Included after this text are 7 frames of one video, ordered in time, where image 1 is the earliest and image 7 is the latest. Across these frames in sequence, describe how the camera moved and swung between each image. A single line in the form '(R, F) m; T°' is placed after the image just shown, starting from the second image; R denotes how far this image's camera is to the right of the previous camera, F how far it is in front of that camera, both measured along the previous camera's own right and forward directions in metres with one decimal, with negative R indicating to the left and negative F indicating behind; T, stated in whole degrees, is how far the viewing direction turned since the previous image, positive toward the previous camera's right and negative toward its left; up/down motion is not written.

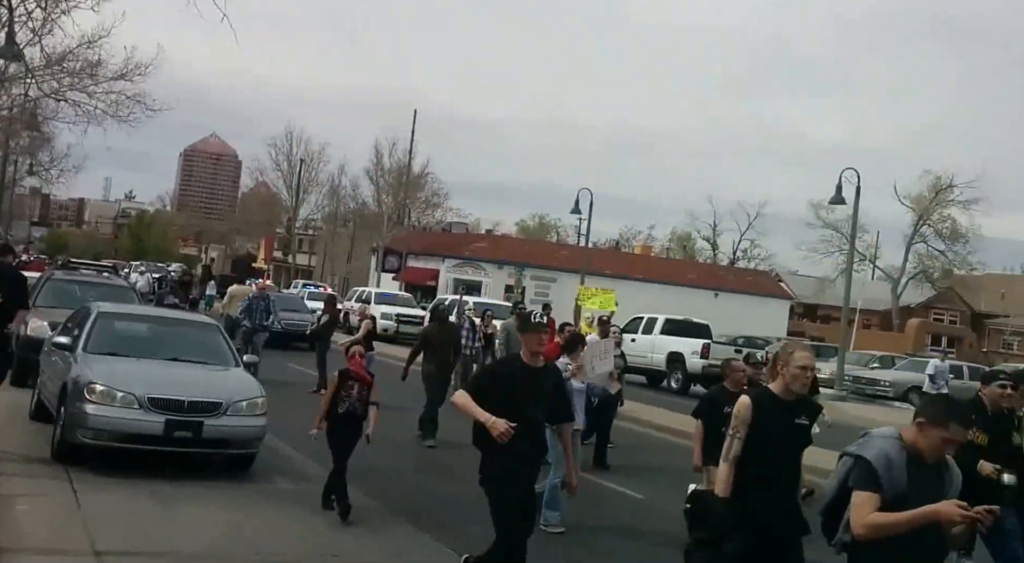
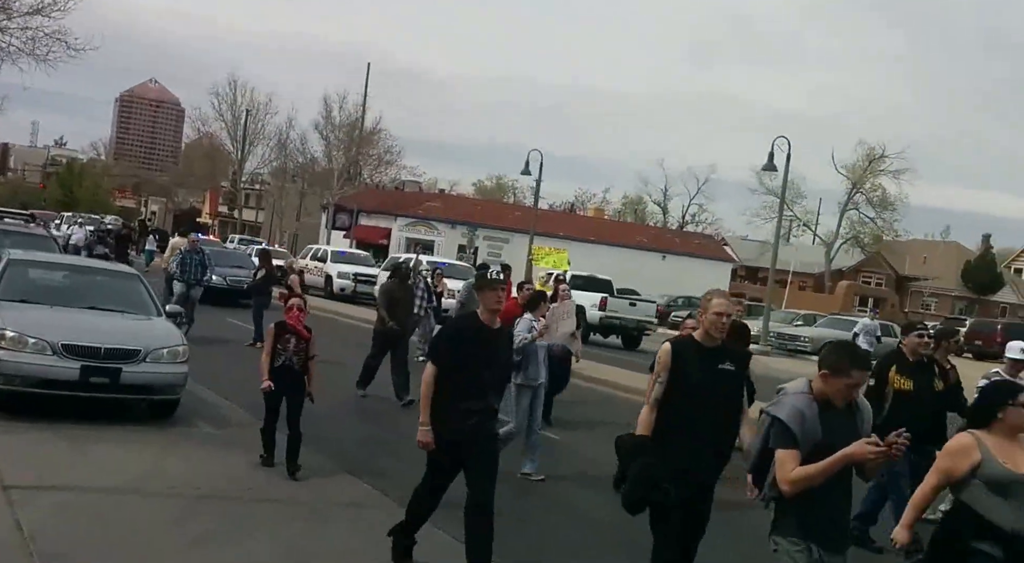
(+0.4, +0.3) m; +2°
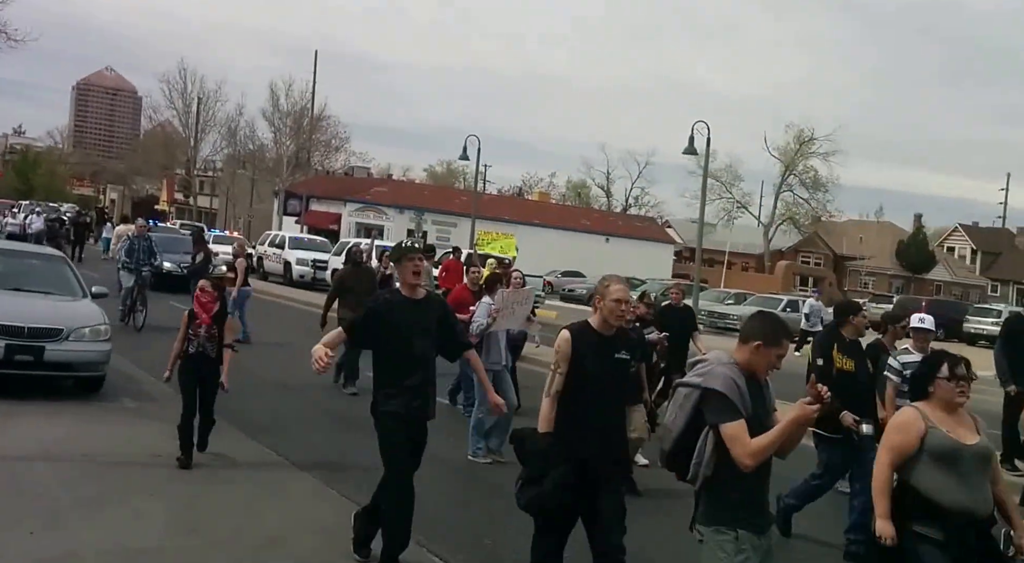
(+0.5, -0.7) m; +2°
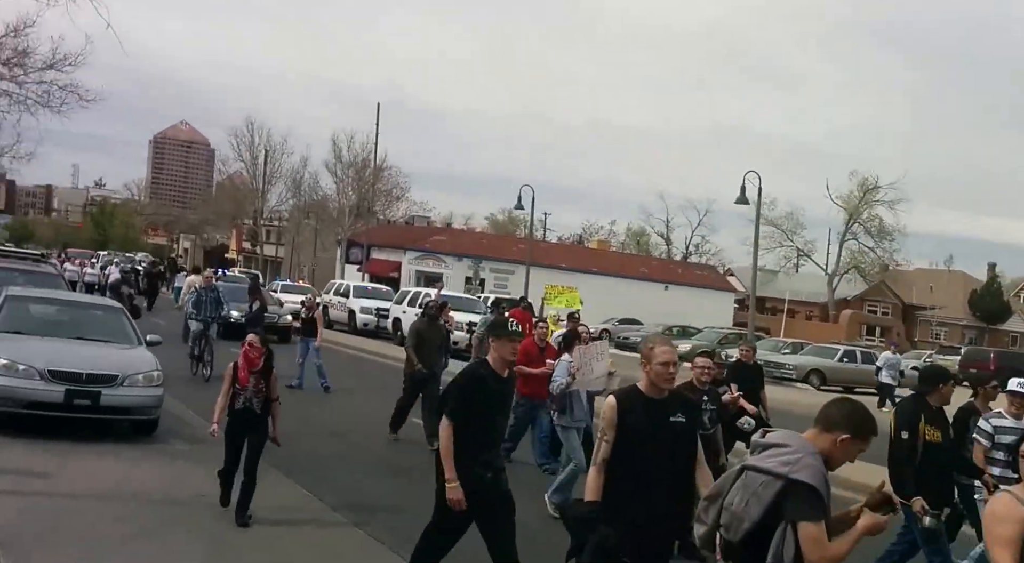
(+0.3, 0.0) m; -4°
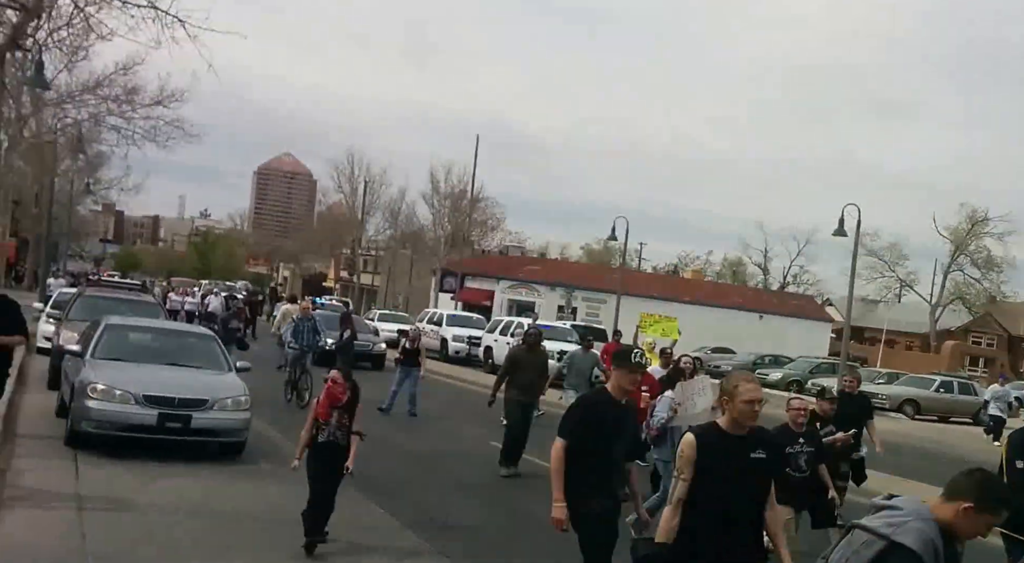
(+0.2, 0.0) m; -5°
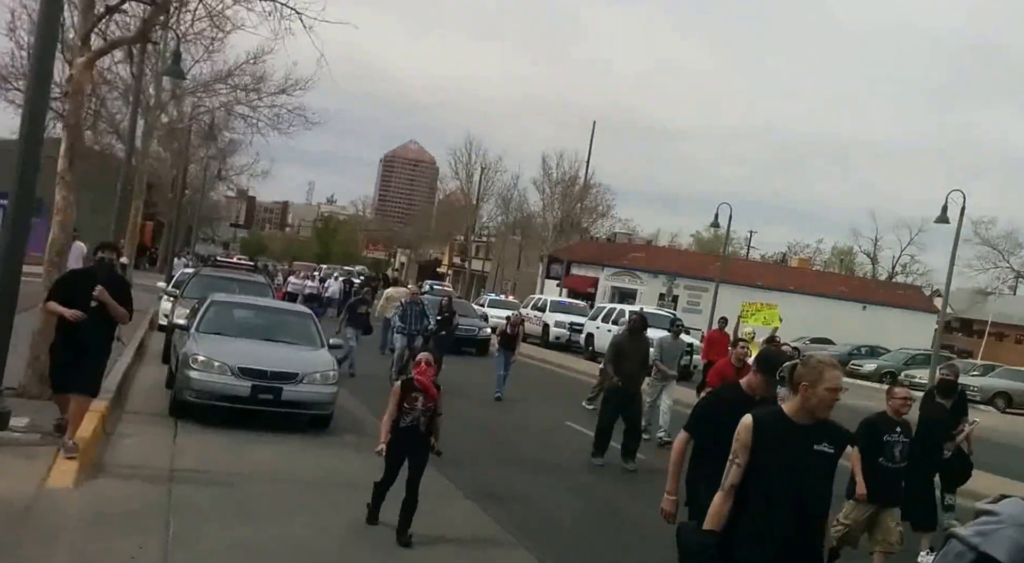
(+0.7, -0.5) m; -7°
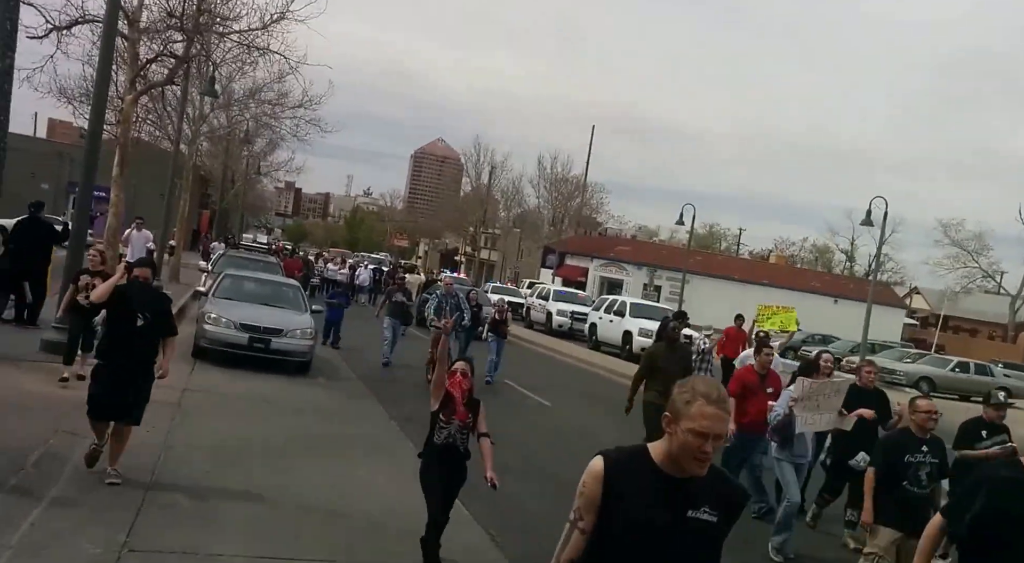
(+1.5, -2.5) m; -3°
